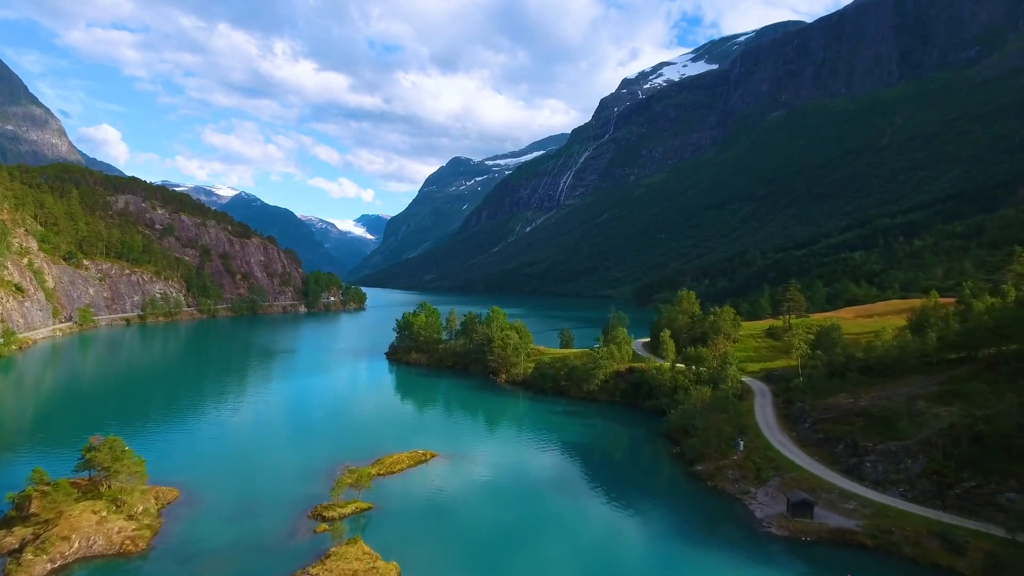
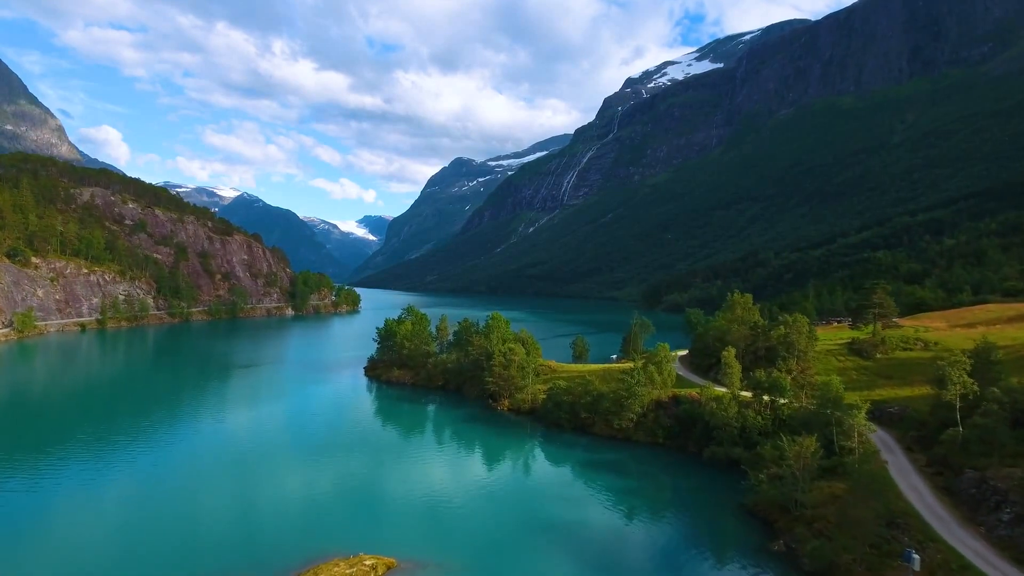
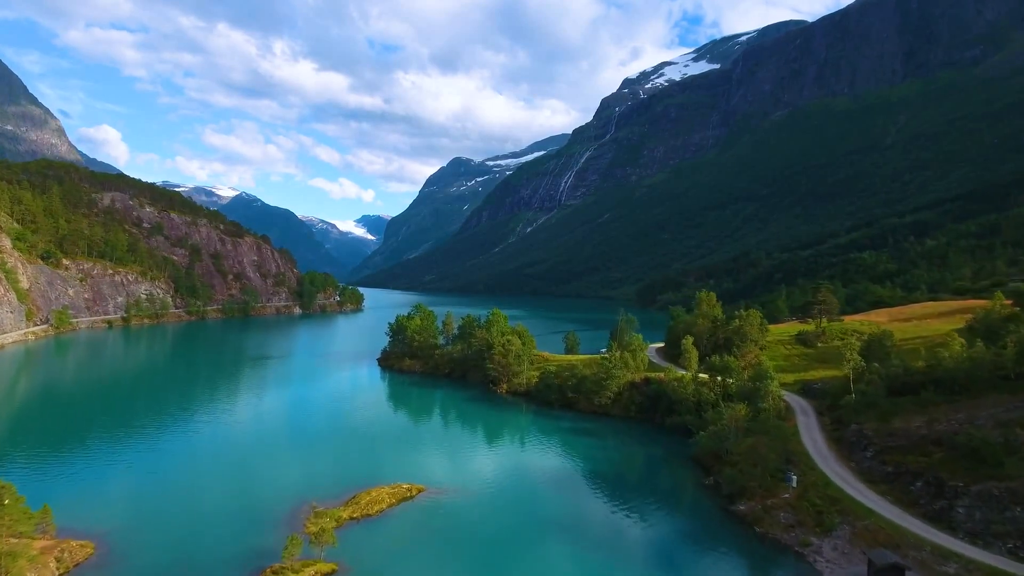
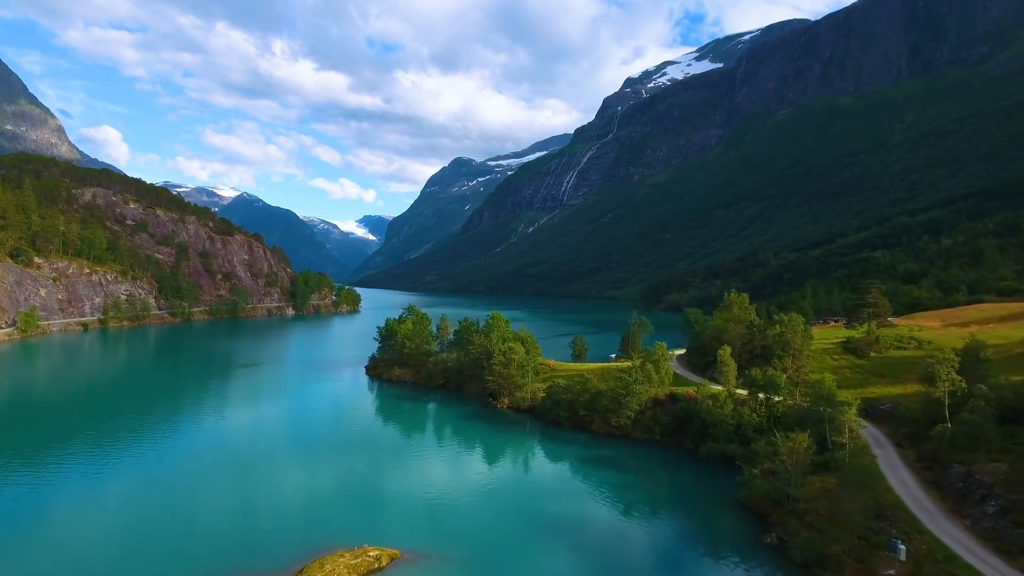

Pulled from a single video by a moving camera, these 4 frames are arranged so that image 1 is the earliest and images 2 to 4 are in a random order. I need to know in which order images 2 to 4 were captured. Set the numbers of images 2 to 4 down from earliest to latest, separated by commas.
3, 4, 2
